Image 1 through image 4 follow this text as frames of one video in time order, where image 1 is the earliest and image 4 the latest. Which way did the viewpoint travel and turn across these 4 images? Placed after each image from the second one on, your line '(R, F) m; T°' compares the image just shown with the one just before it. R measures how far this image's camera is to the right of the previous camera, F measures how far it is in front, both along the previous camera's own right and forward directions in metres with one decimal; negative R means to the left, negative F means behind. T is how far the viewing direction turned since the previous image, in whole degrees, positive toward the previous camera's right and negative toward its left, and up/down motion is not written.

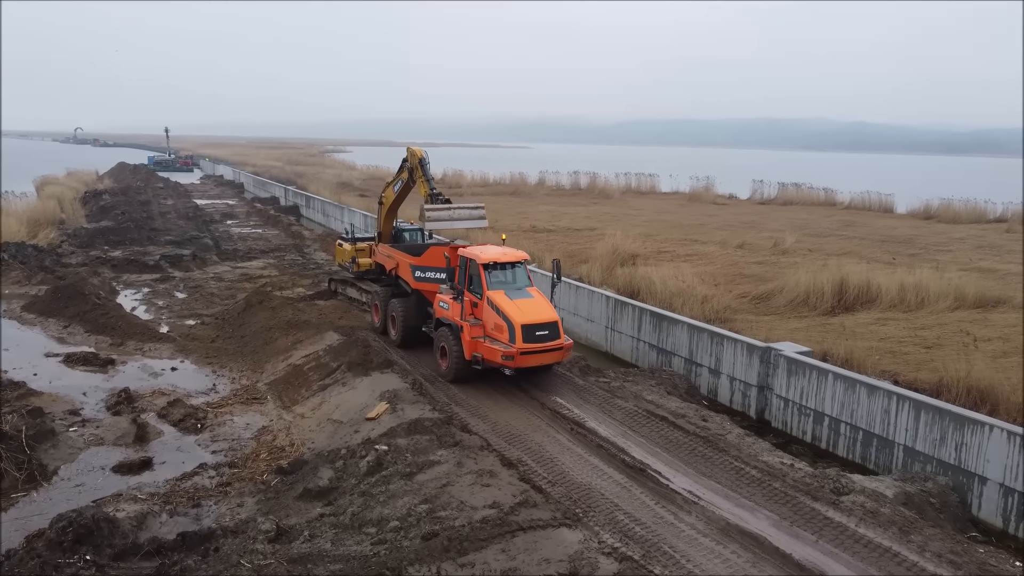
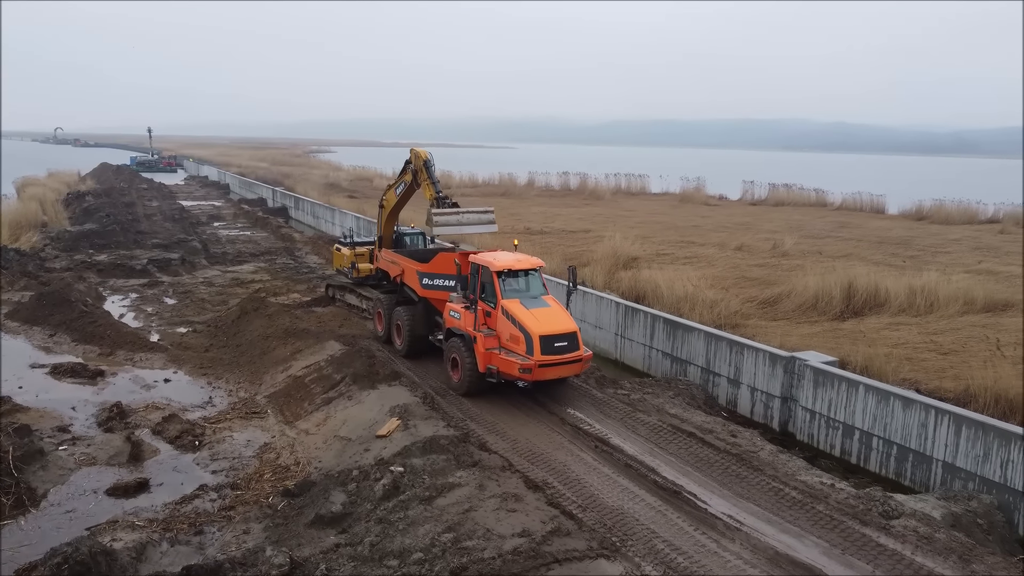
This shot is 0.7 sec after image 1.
(-0.4, +0.5) m; +1°
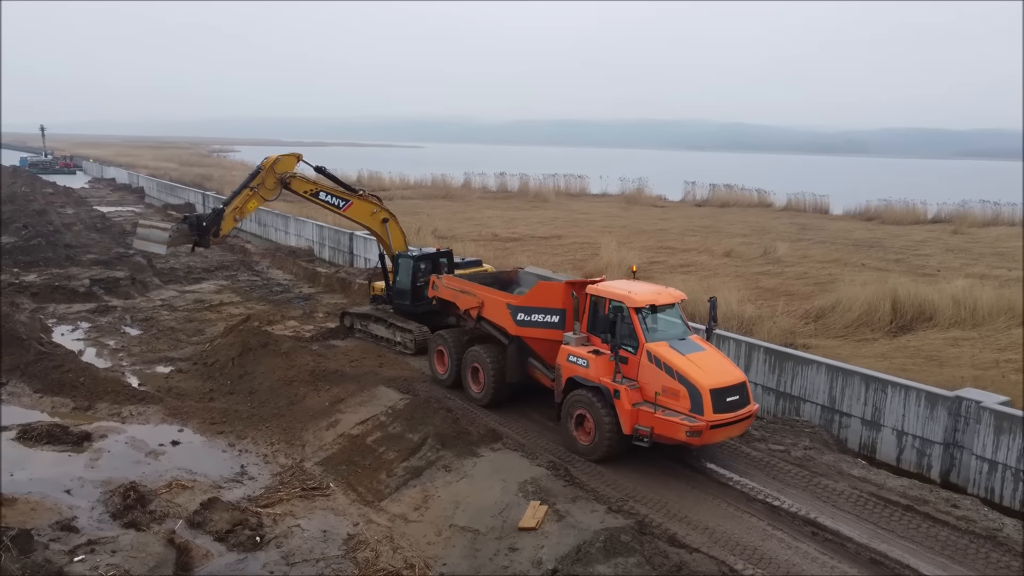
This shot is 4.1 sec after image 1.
(-2.2, +2.0) m; +7°
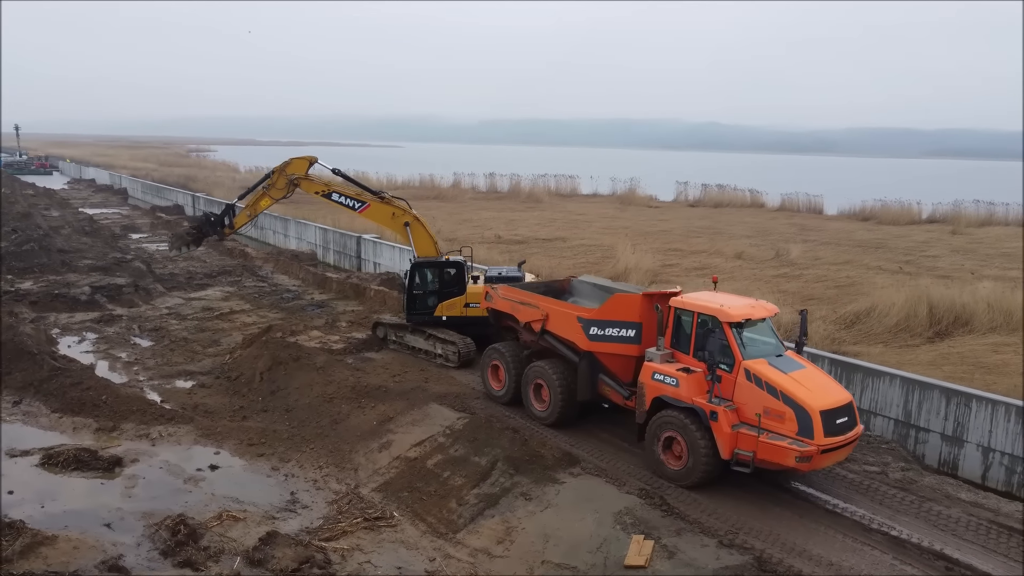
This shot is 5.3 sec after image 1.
(-1.0, +0.6) m; +2°
